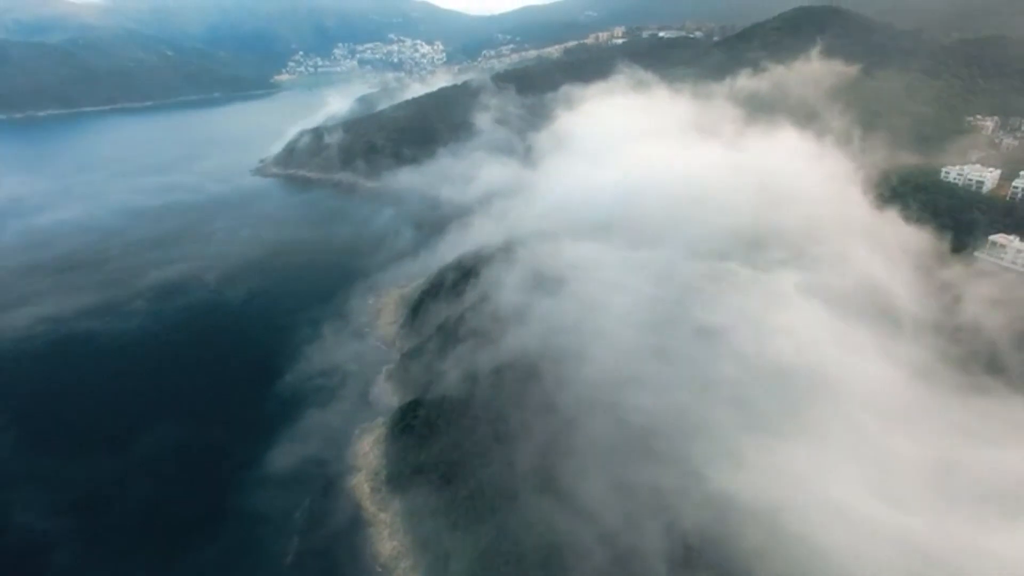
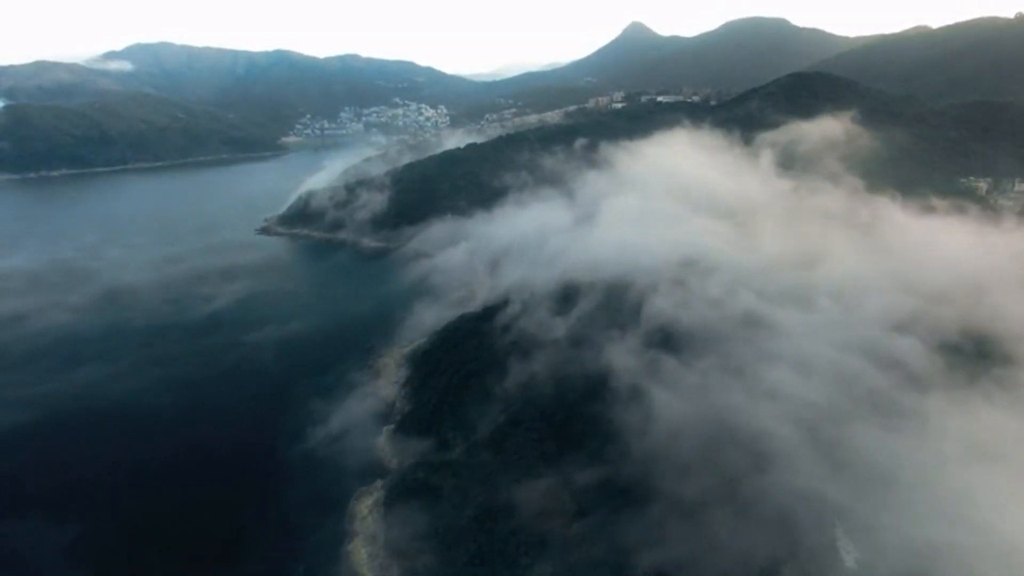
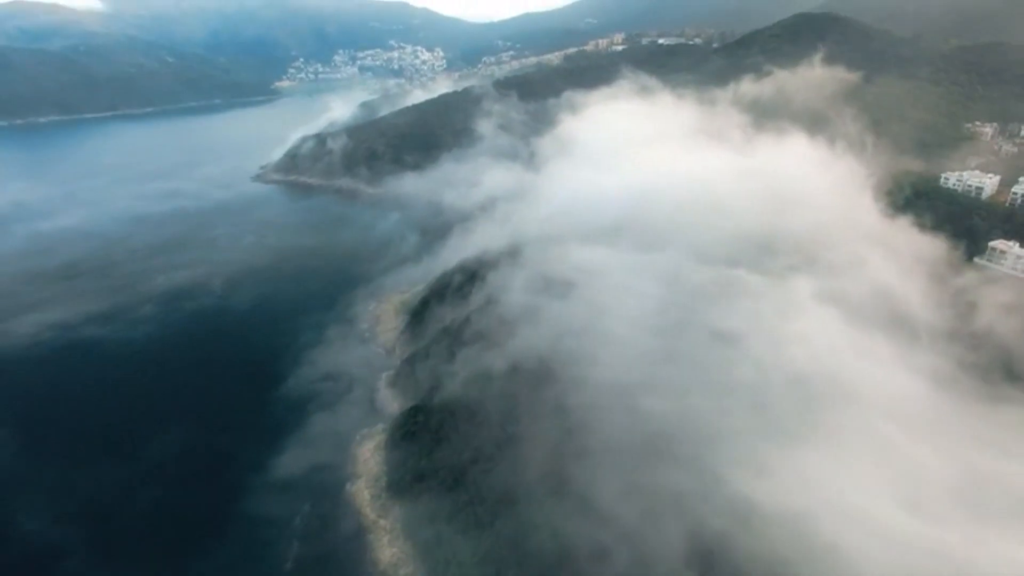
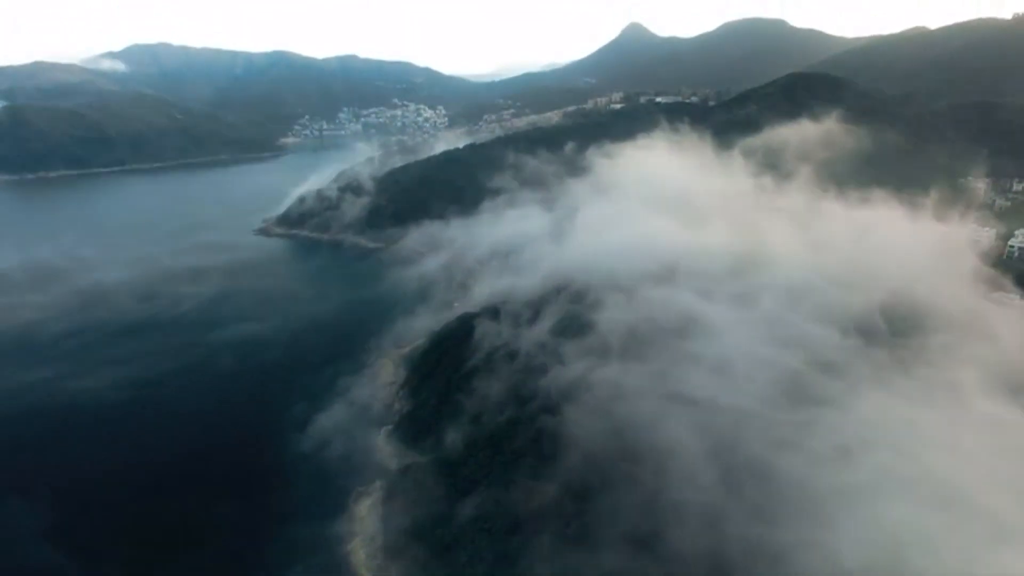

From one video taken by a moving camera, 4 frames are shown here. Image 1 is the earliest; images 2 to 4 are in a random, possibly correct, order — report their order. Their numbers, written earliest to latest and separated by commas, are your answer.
3, 4, 2
